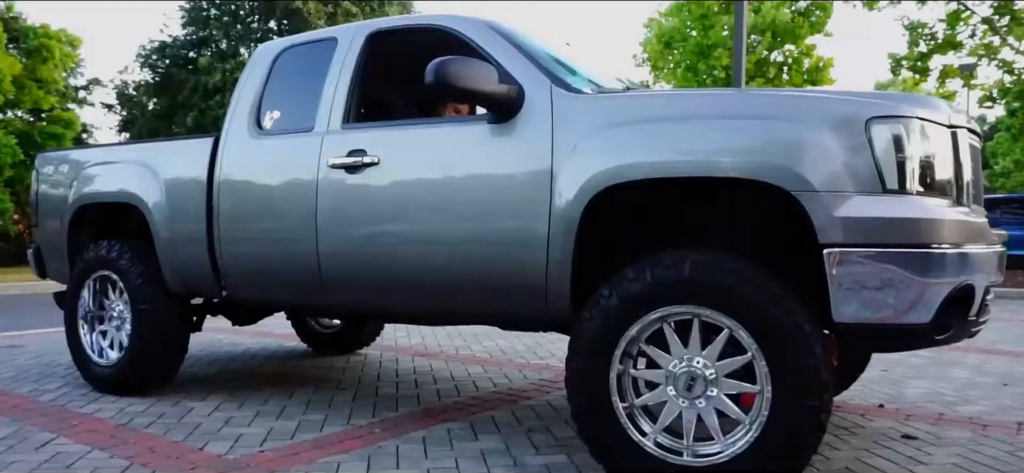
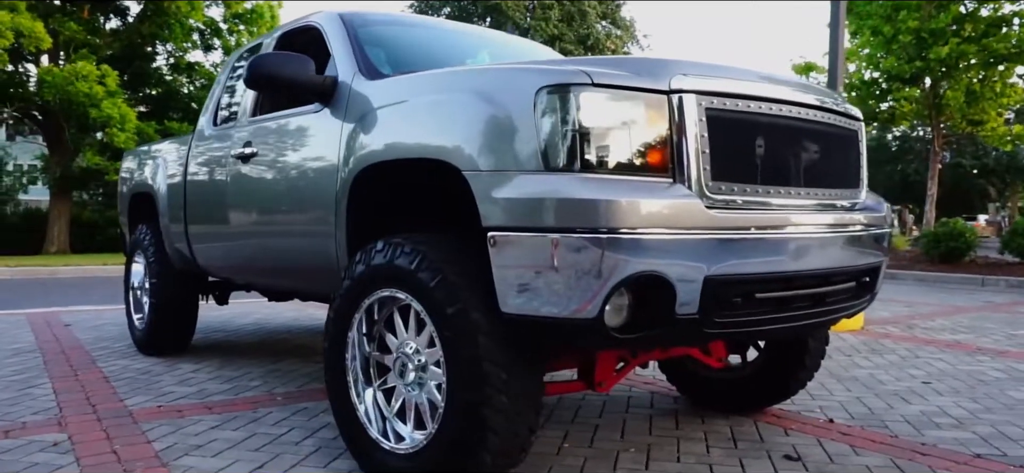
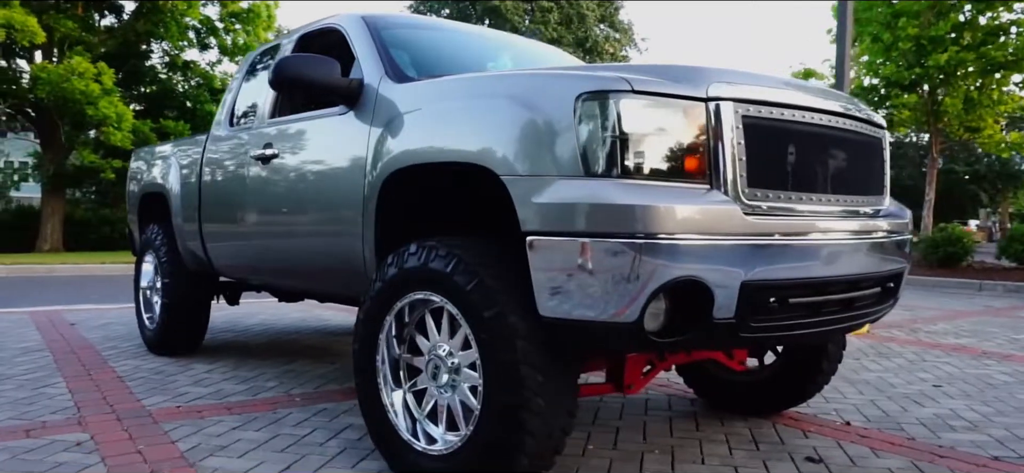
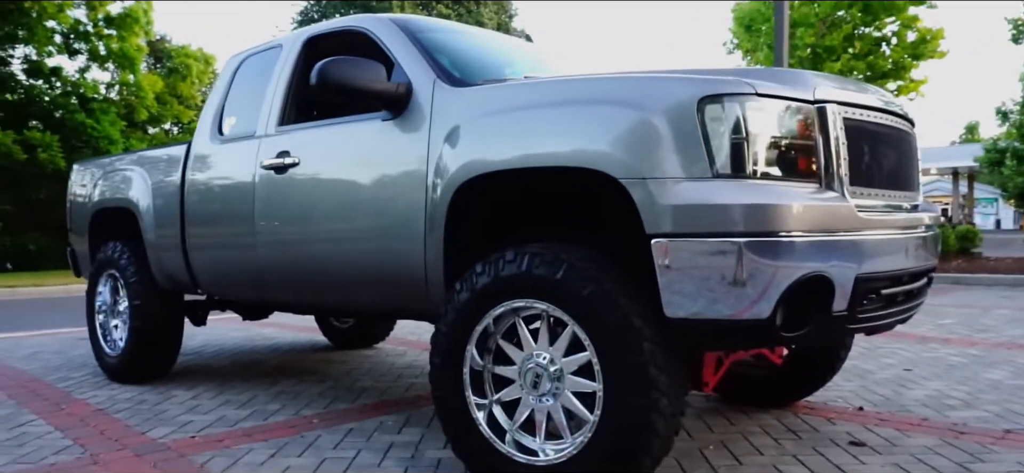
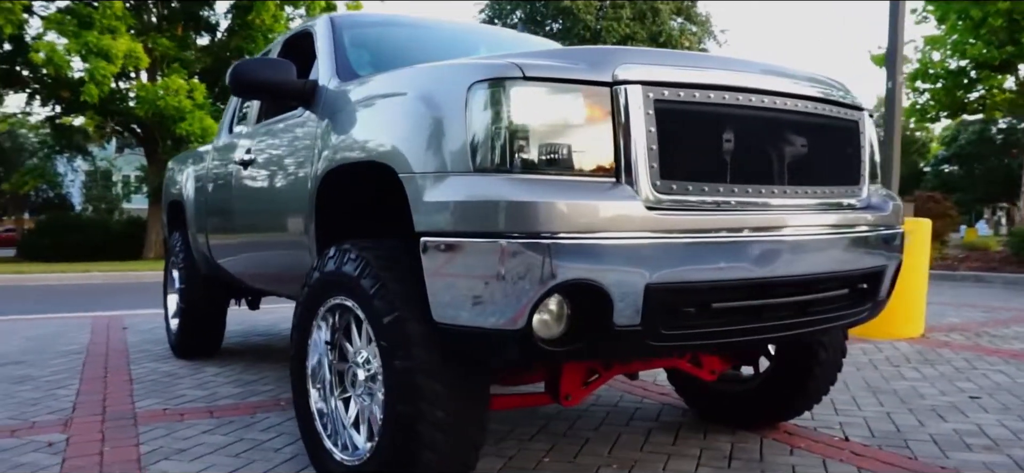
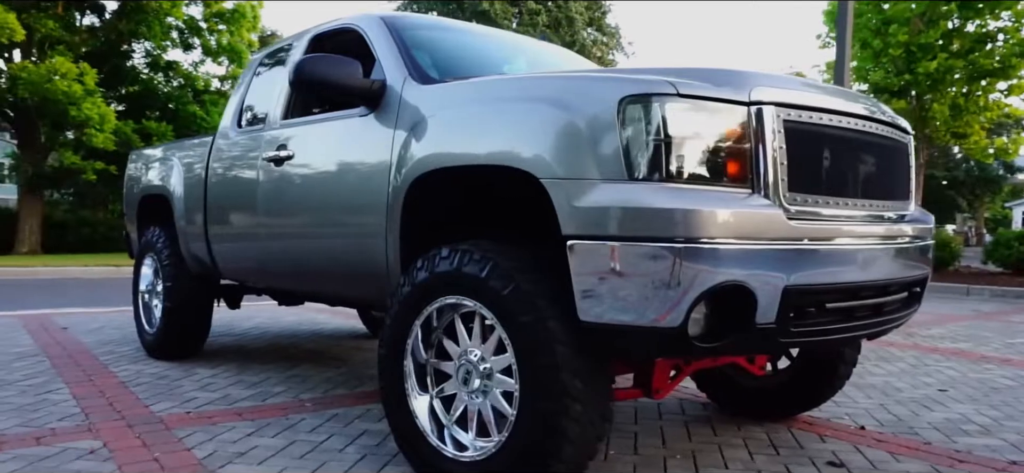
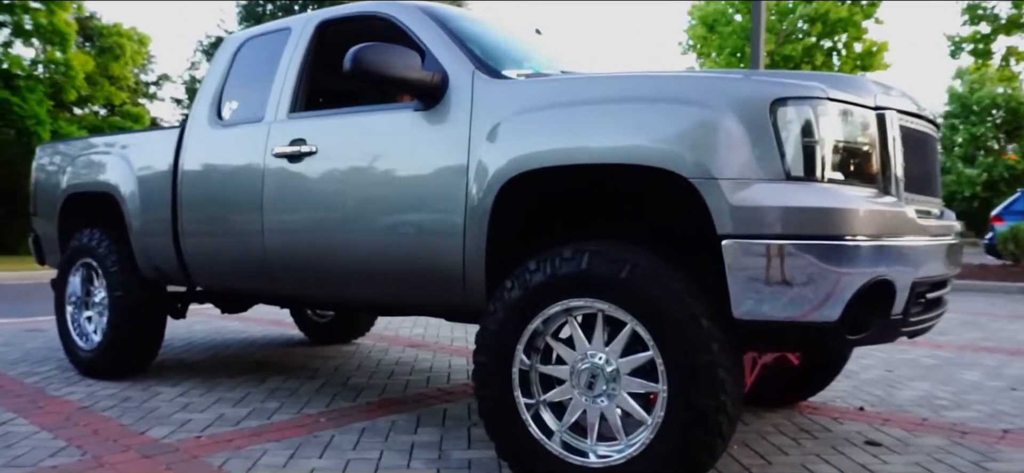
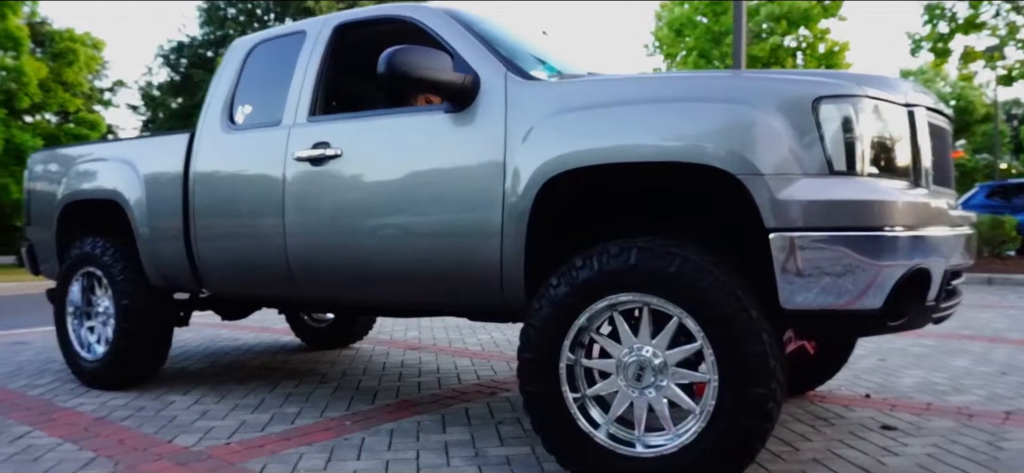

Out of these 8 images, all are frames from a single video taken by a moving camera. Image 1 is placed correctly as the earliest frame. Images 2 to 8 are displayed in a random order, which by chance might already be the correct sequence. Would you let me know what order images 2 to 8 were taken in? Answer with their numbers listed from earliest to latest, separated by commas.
8, 7, 4, 6, 3, 2, 5
